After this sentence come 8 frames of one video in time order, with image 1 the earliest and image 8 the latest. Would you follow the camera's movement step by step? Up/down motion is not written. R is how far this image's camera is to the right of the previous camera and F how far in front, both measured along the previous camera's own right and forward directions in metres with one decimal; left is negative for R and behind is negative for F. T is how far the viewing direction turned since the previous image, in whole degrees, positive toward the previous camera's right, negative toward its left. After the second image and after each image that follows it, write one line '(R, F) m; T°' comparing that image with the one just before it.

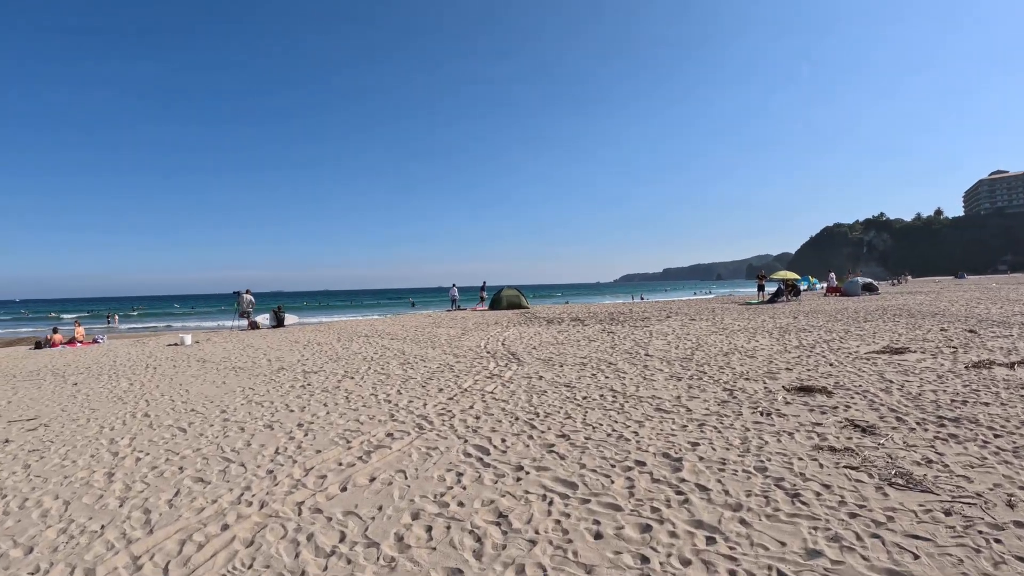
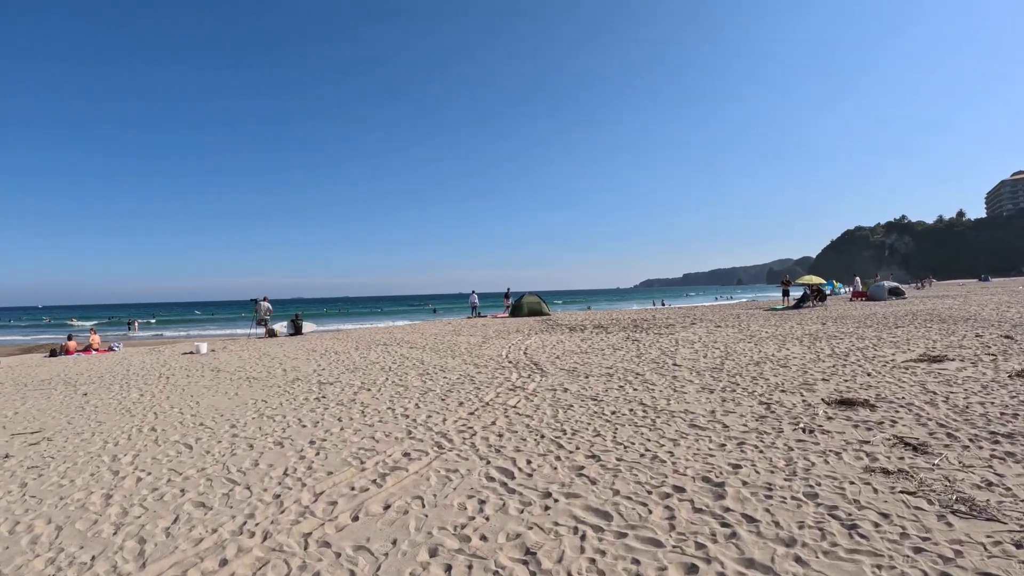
(-0.1, +0.3) m; -2°
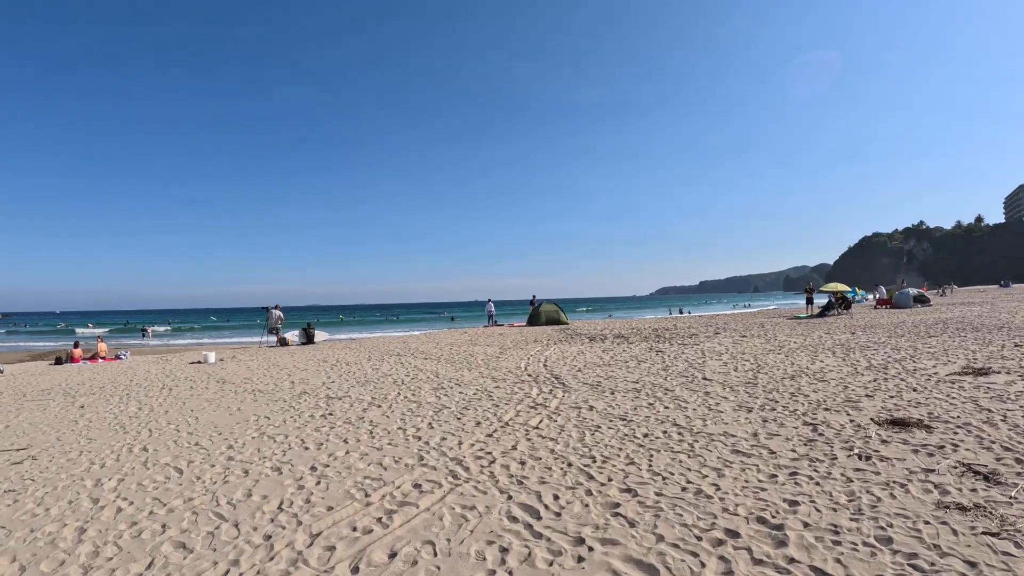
(-0.1, +0.5) m; -2°
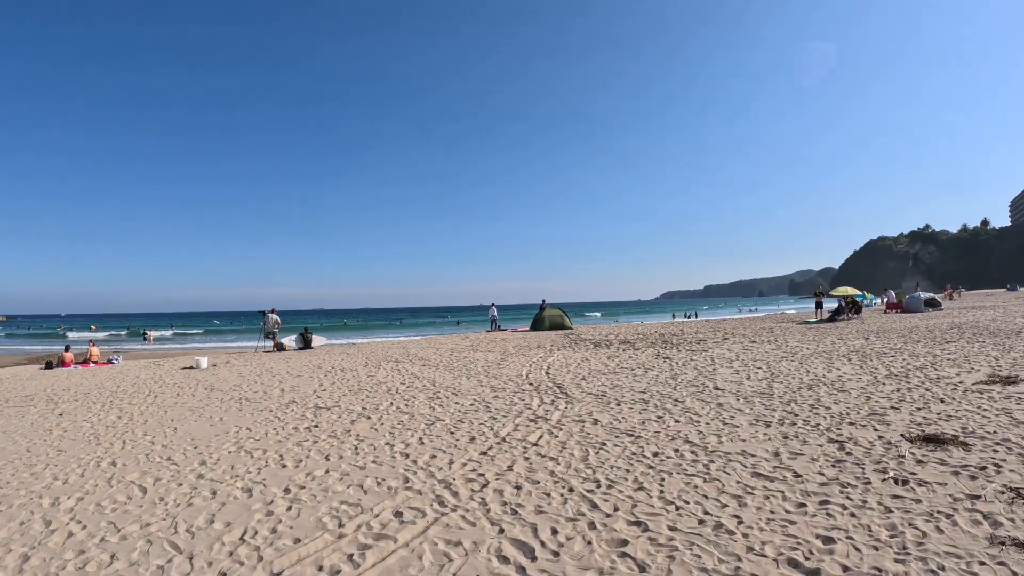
(+0.1, +0.5) m; -1°
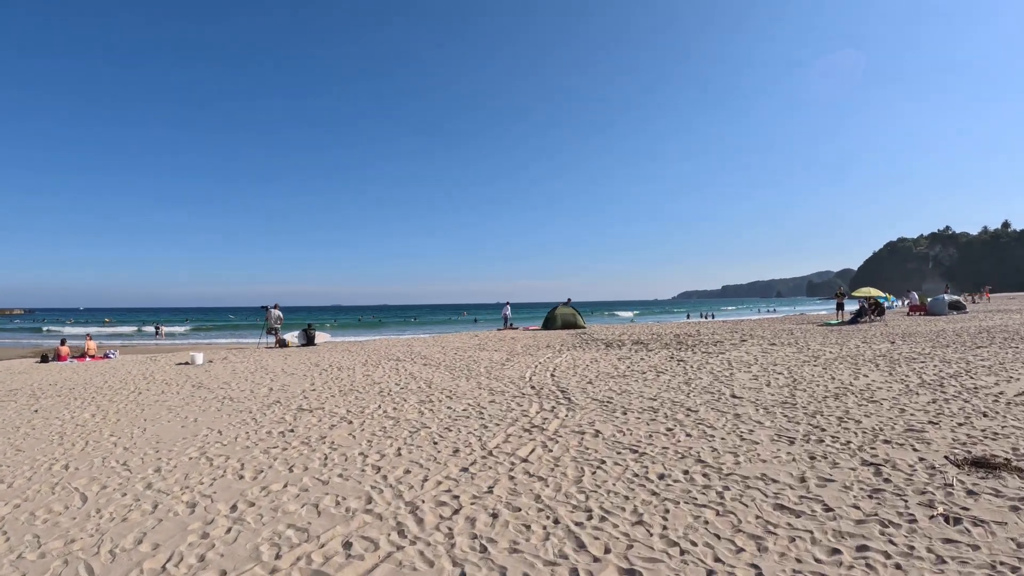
(+0.3, +0.6) m; -2°
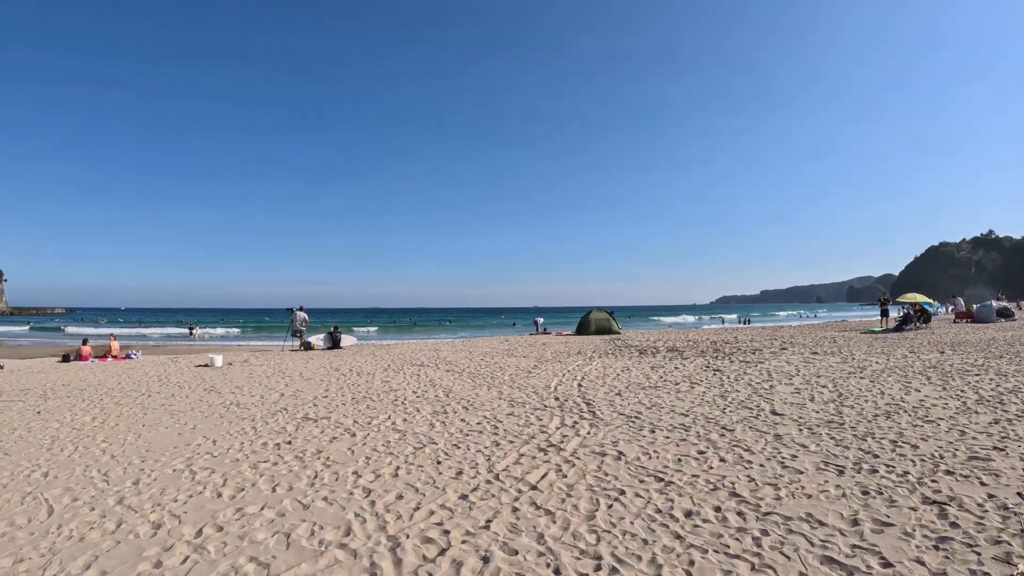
(+0.2, +0.5) m; -3°
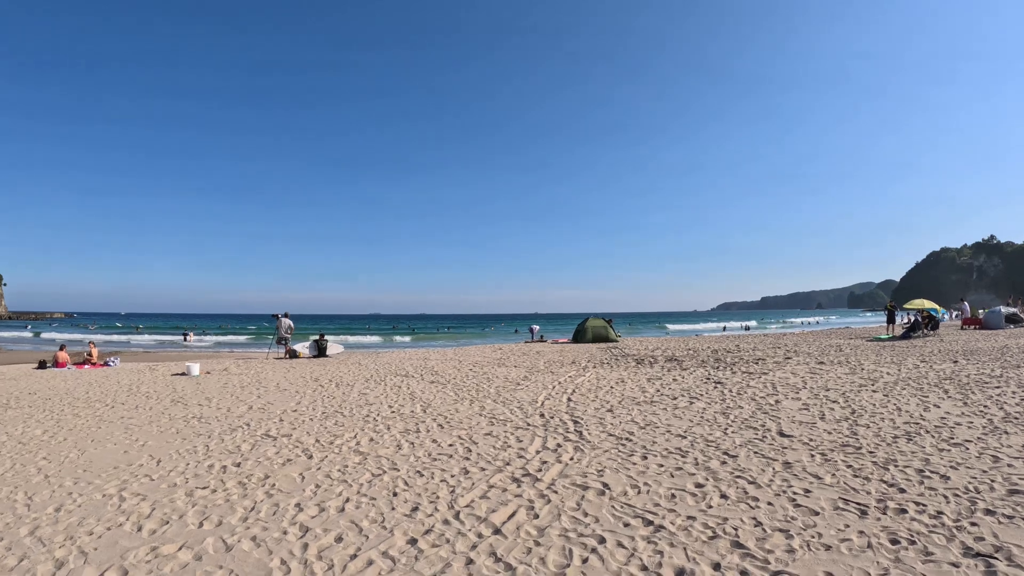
(+0.3, +0.6) m; -1°
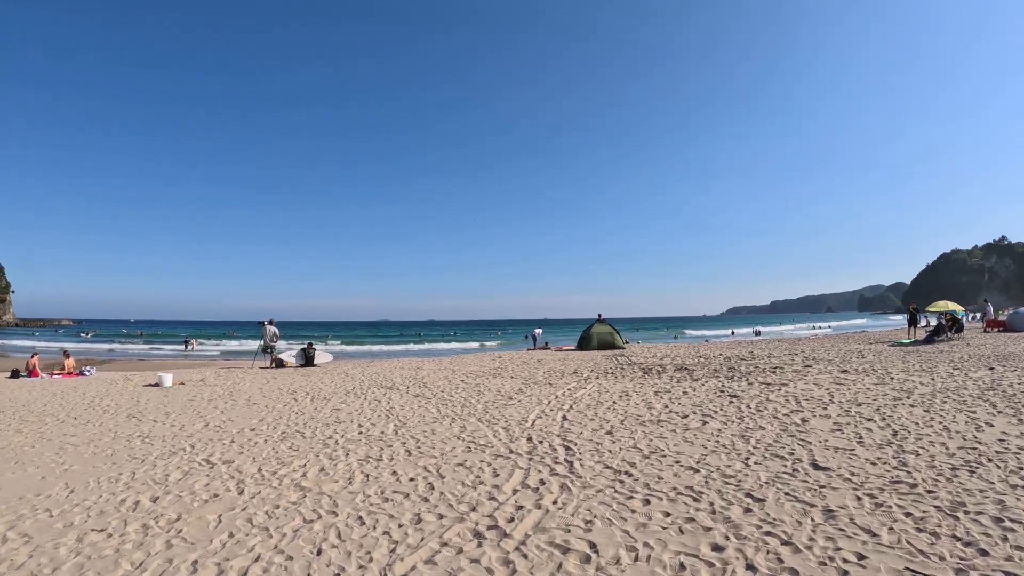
(+0.4, +1.0) m; -2°
